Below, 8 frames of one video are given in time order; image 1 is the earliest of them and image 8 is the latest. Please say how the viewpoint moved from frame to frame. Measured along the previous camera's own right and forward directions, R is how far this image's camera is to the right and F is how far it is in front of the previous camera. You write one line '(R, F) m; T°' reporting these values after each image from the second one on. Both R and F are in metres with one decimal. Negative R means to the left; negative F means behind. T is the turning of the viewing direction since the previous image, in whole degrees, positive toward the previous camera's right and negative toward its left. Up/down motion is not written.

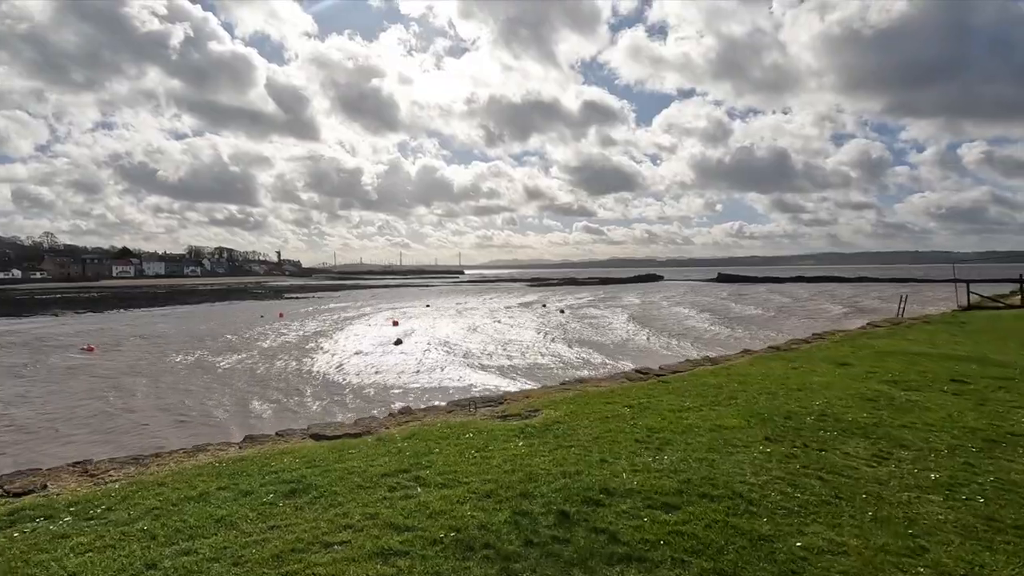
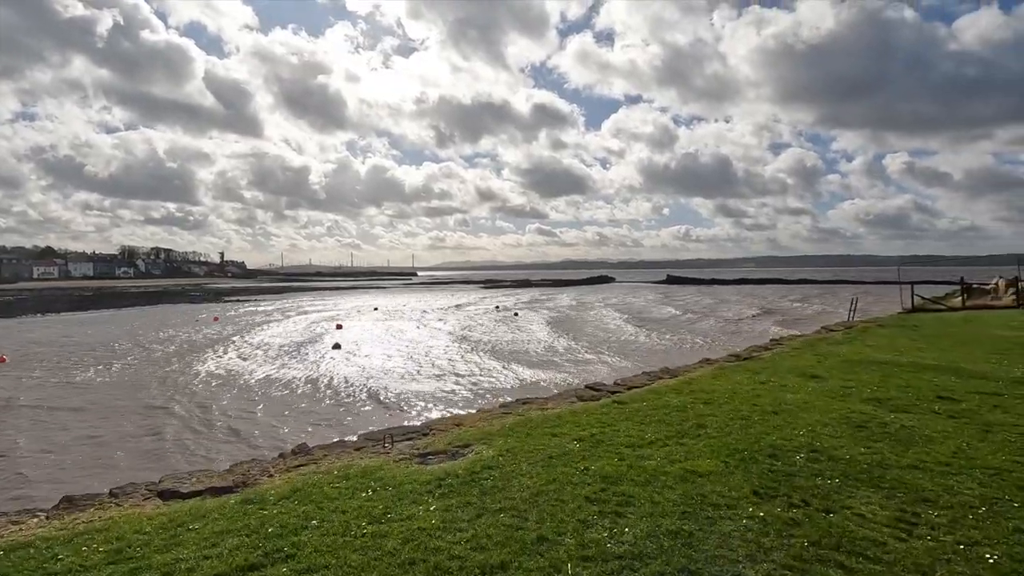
(+0.5, +2.1) m; +5°
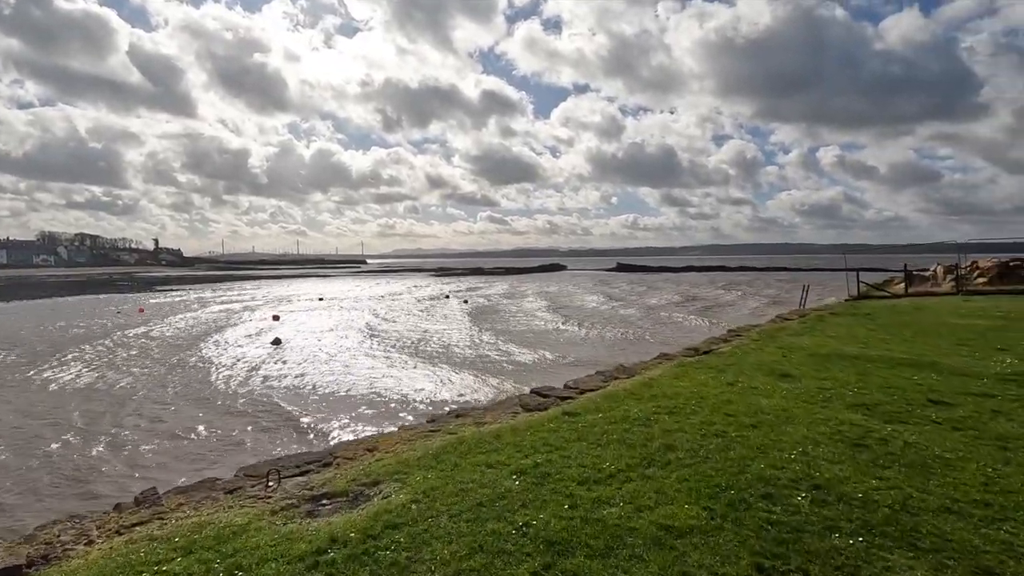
(+0.4, +2.0) m; +5°
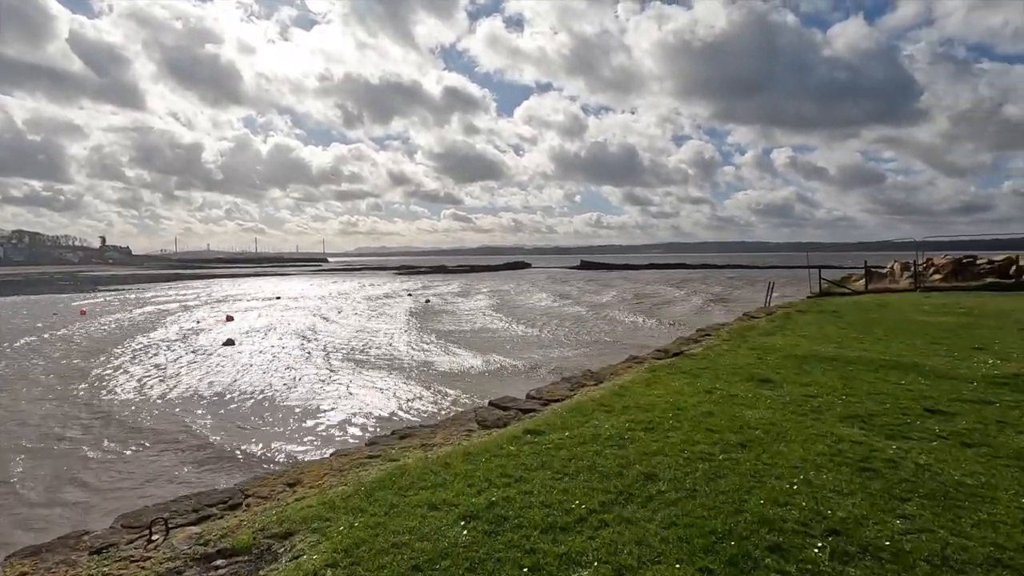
(+0.2, +1.3) m; +4°
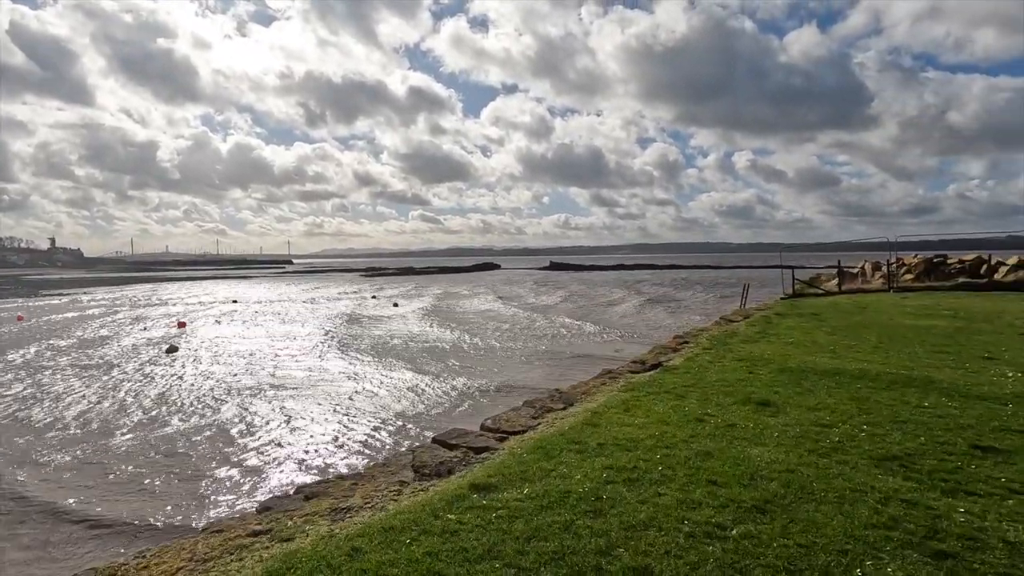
(+0.3, +2.0) m; +3°
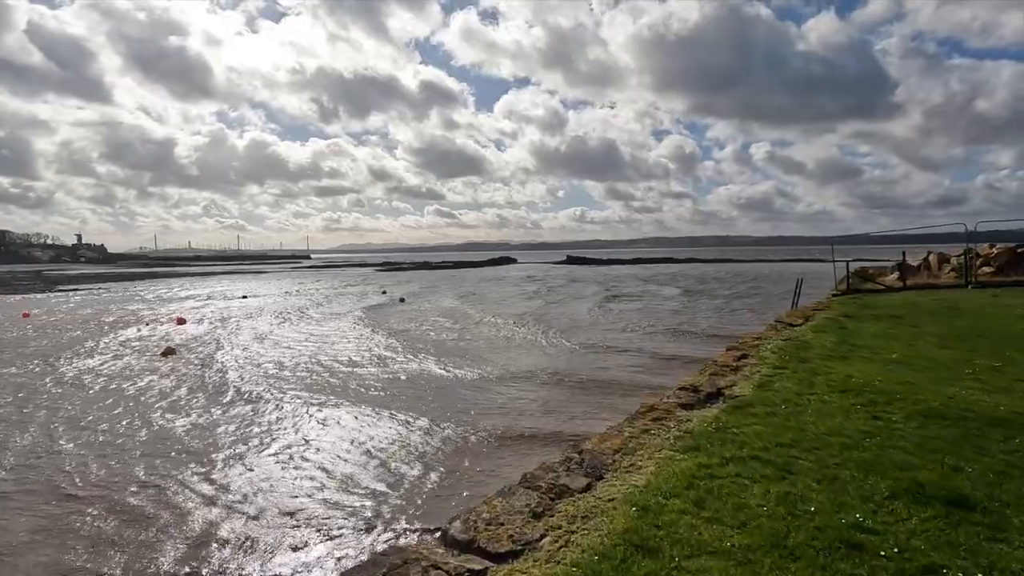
(+0.3, +4.1) m; -2°
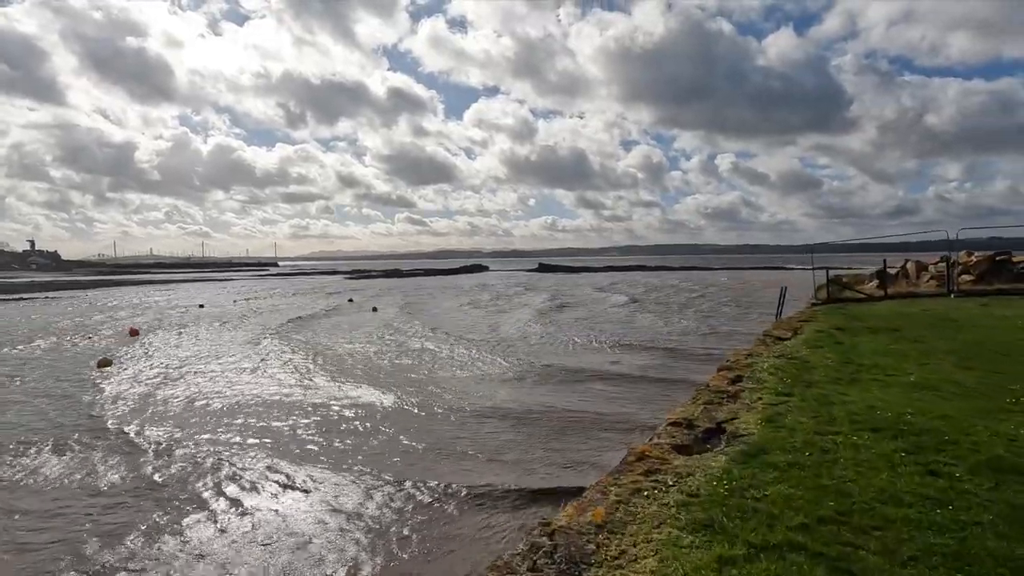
(+0.3, +2.0) m; +3°
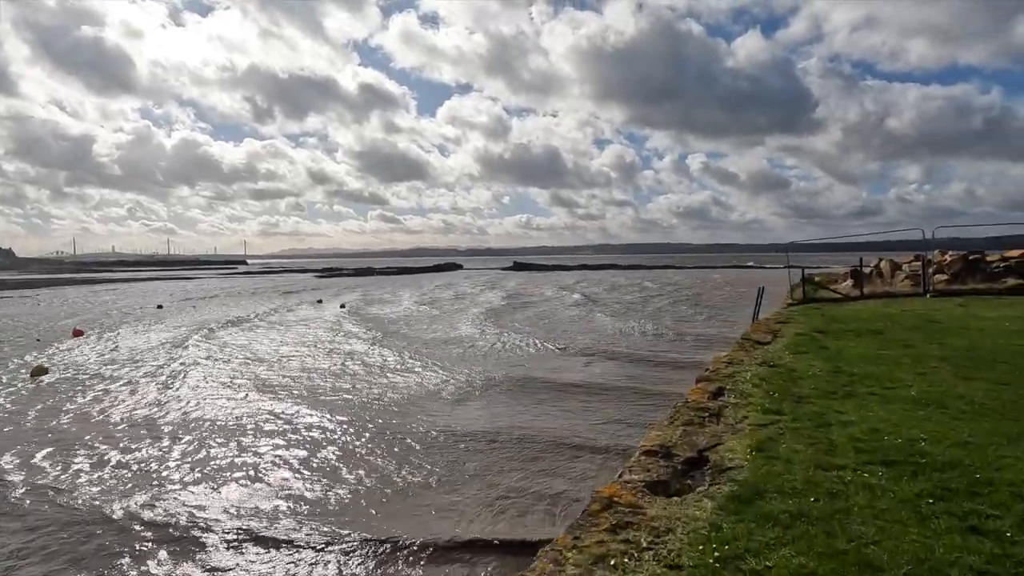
(+0.4, +1.5) m; +3°
